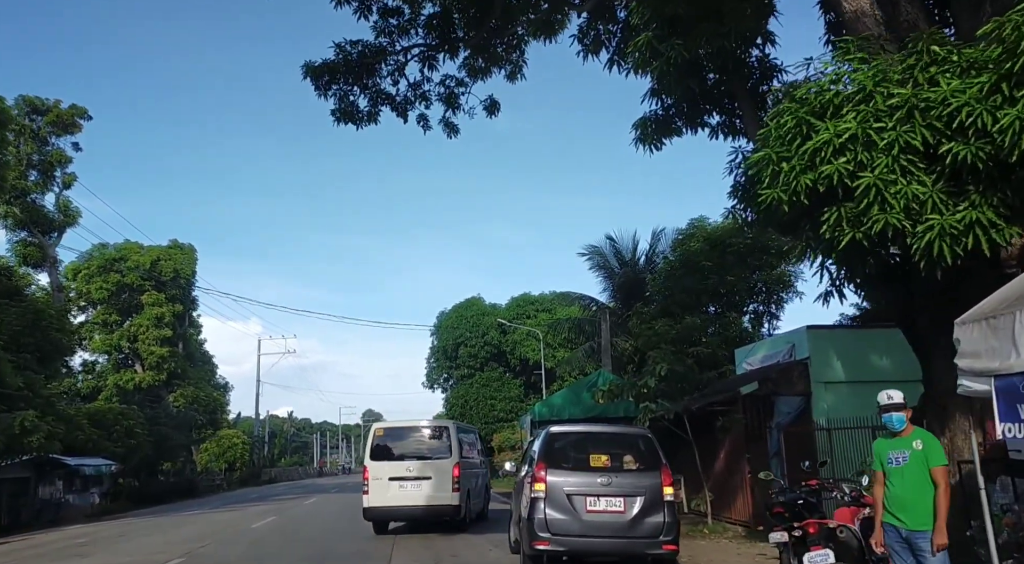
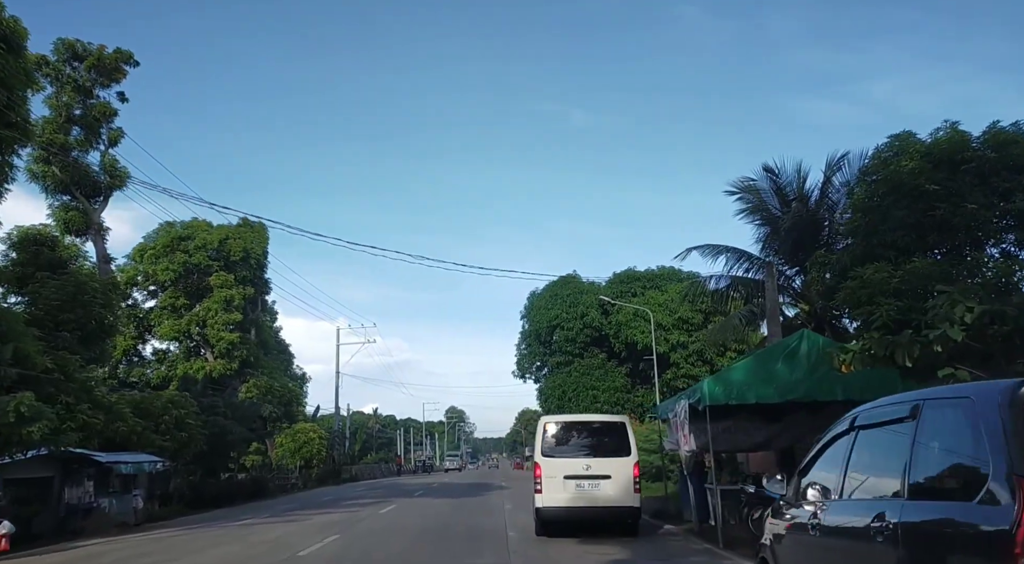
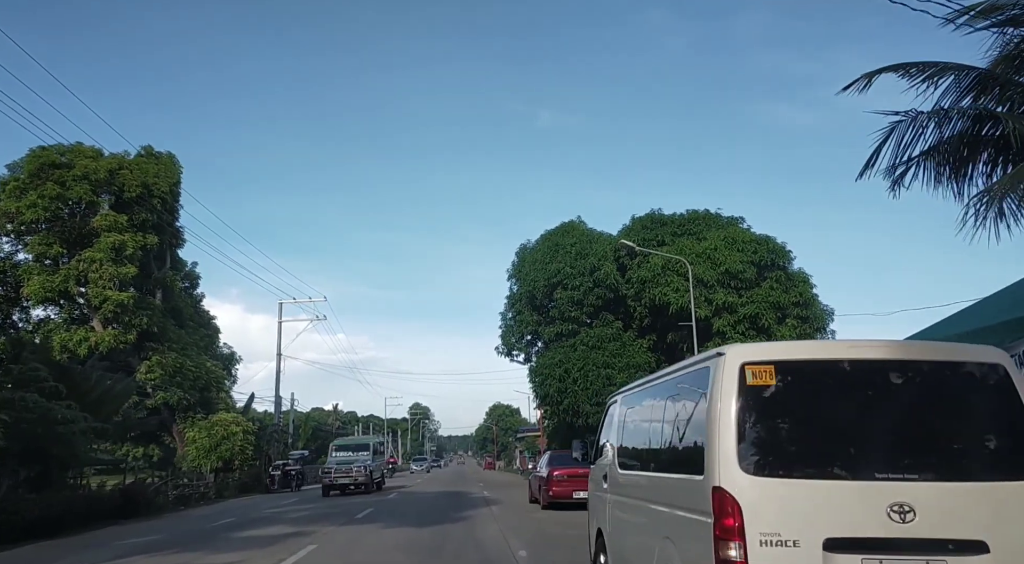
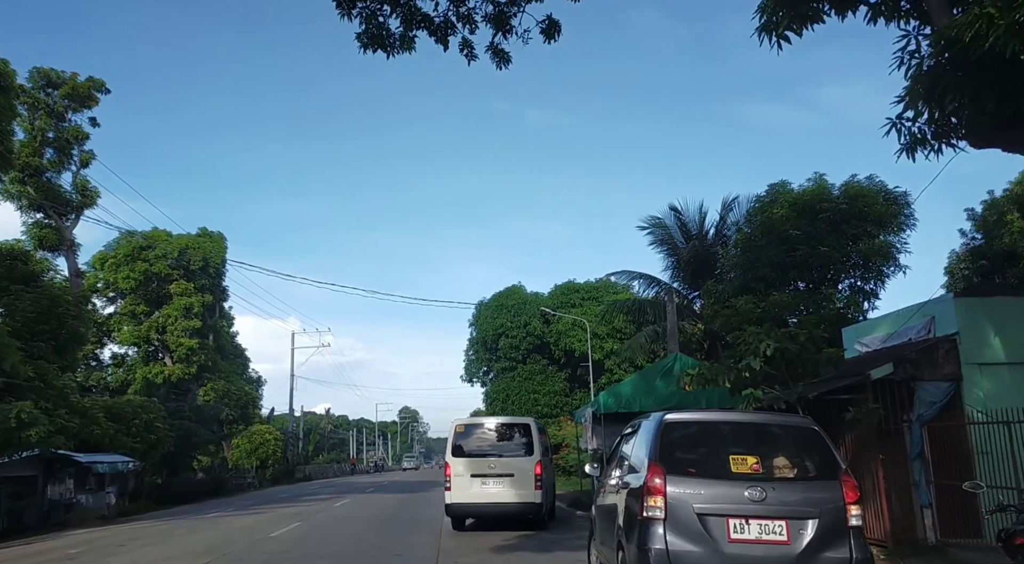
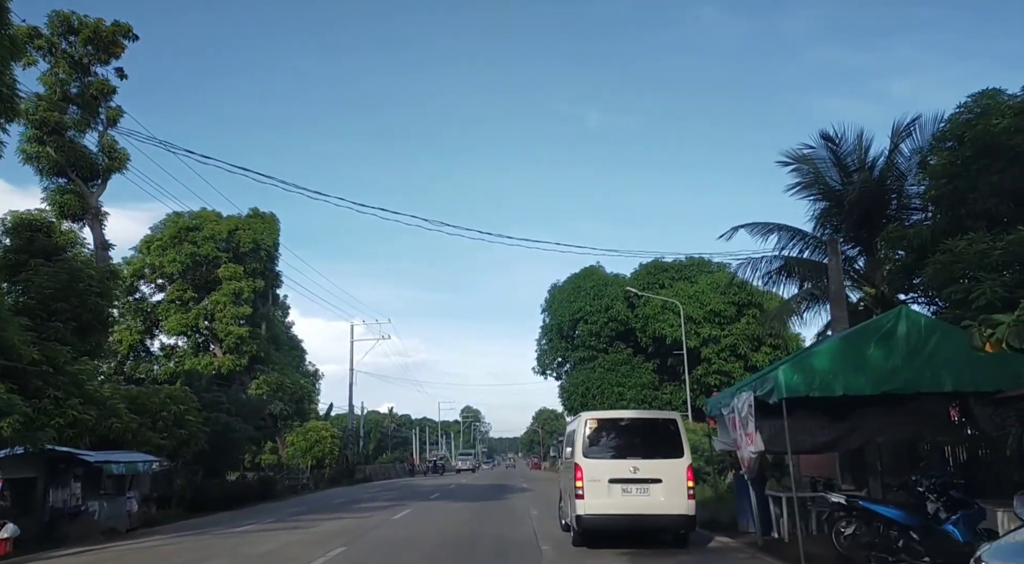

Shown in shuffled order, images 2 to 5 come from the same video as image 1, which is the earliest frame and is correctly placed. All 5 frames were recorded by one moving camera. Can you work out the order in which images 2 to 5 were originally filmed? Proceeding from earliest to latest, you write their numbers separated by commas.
4, 2, 5, 3
